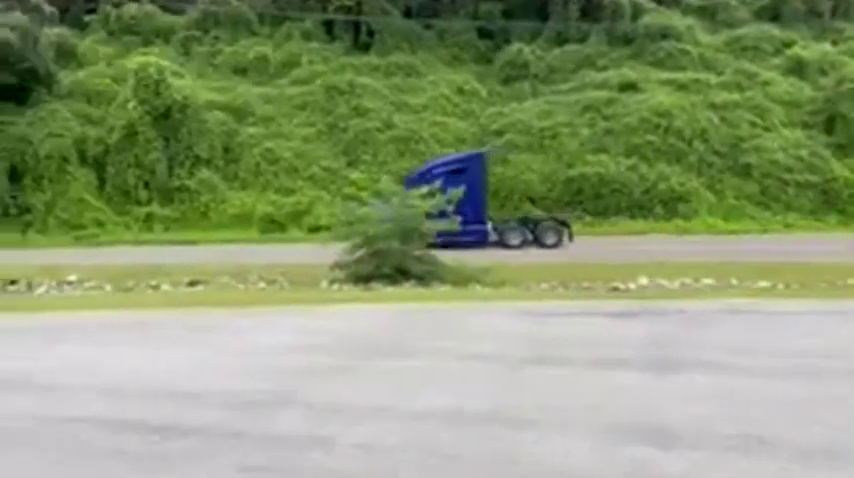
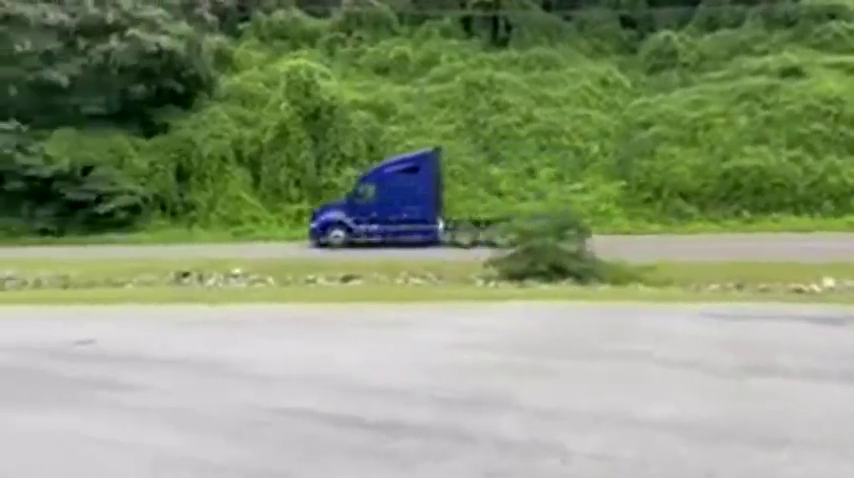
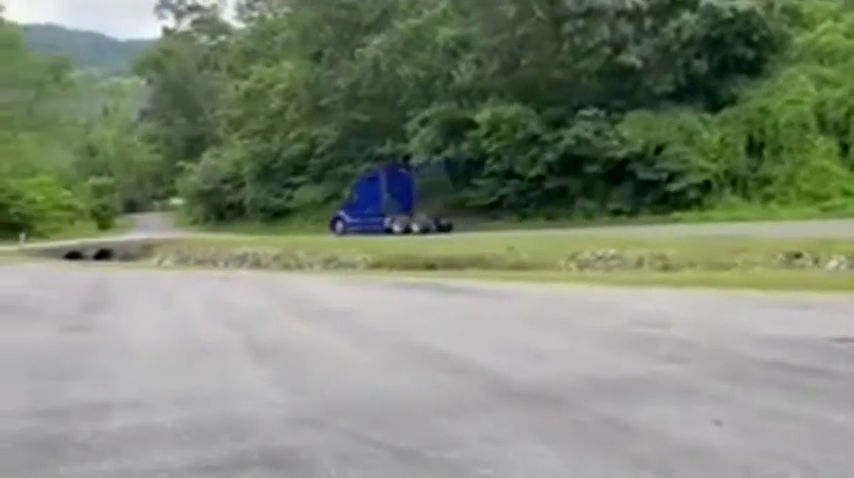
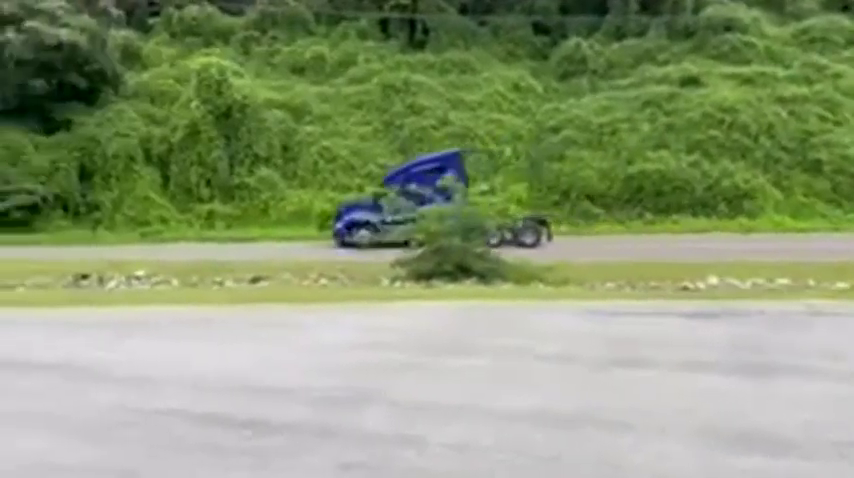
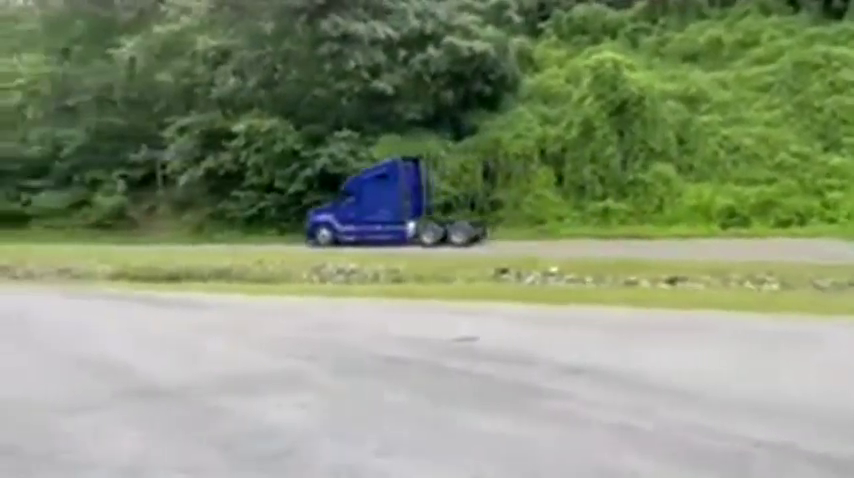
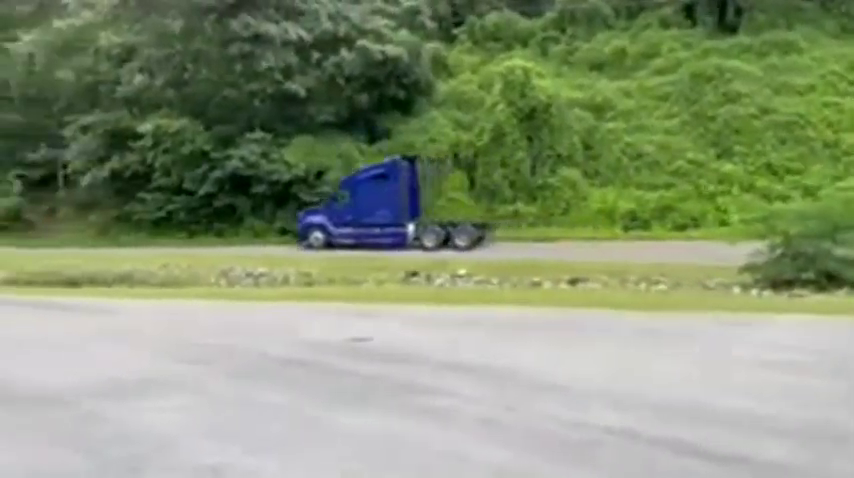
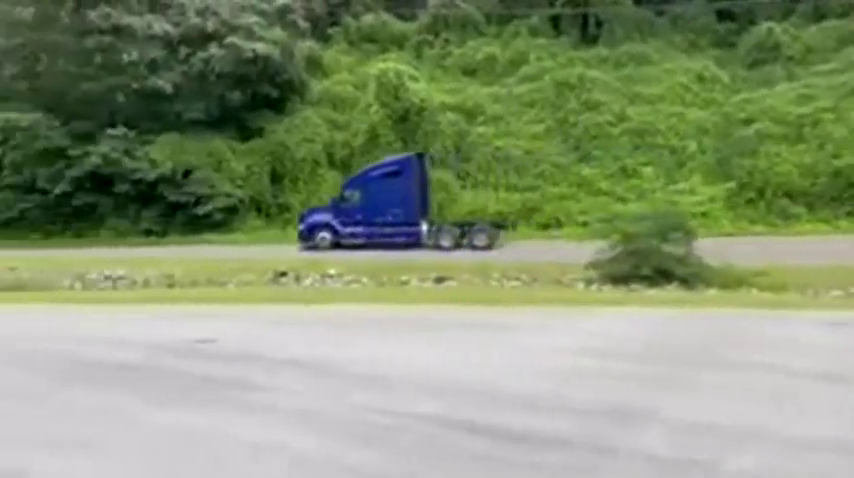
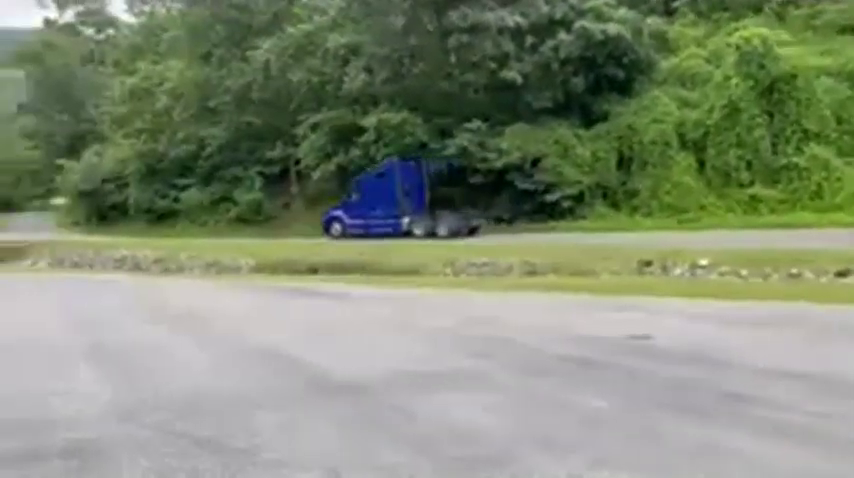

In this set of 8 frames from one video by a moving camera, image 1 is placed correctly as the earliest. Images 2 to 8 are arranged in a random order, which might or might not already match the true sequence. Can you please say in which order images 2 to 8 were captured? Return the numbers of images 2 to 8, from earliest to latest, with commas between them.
4, 2, 7, 6, 5, 8, 3
